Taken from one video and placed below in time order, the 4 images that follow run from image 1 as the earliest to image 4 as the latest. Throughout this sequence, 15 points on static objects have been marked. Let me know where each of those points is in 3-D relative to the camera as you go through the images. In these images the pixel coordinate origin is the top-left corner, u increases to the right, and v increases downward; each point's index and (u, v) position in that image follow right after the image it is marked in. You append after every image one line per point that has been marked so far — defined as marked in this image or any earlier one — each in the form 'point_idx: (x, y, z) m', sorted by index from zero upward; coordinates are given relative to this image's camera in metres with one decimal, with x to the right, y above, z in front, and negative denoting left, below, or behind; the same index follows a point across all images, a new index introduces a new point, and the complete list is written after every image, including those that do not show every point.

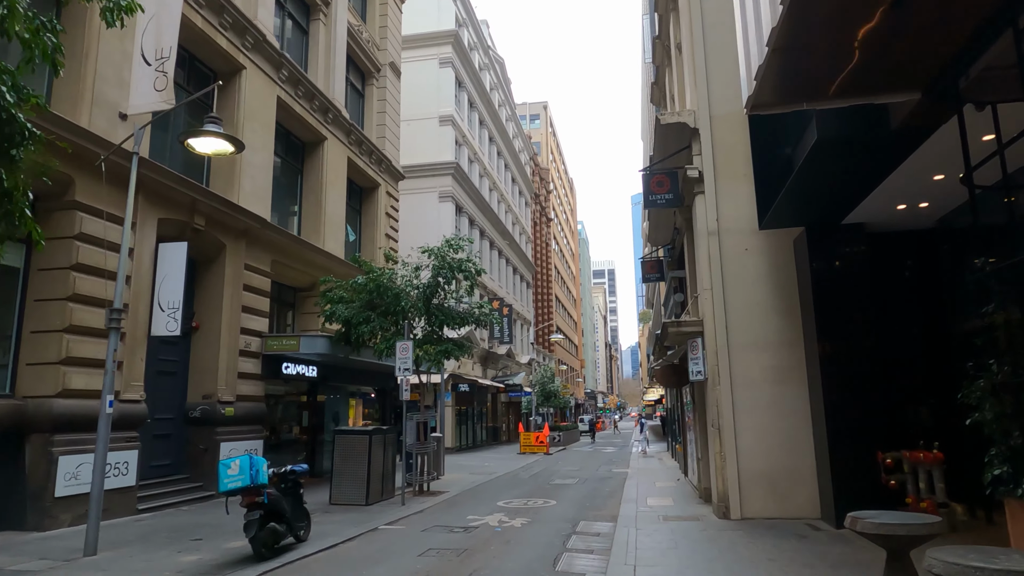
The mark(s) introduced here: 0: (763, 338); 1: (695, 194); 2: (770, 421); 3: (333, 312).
0: (+4.1, -0.8, +10.8) m
1: (+3.2, +1.6, +11.6) m
2: (+4.1, -2.1, +10.5) m
3: (-4.4, -0.6, +16.2) m
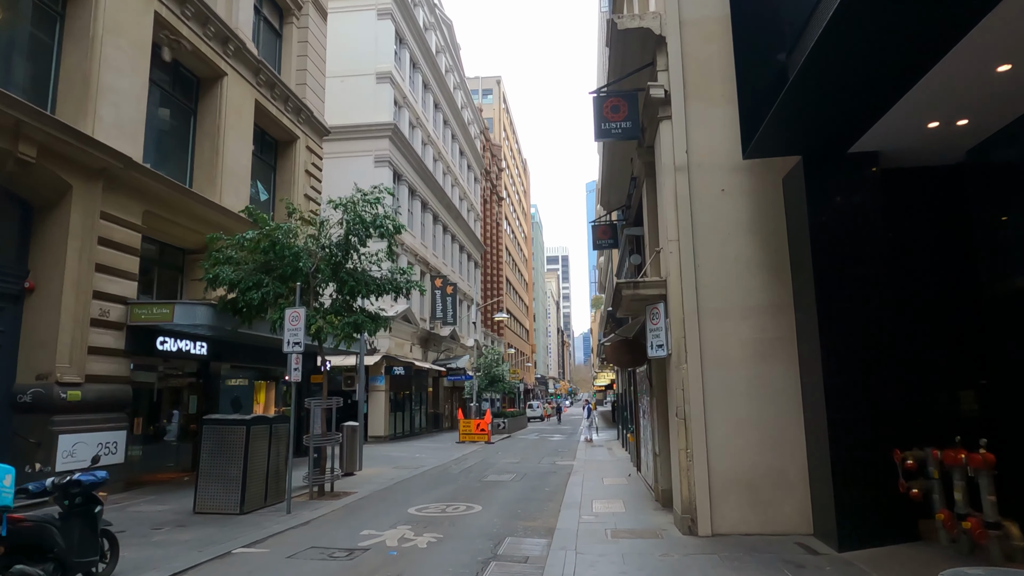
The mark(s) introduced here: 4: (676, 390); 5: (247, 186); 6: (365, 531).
0: (+2.9, -0.2, +8.4) m
1: (+2.0, +2.3, +9.1) m
2: (+2.9, -1.5, +8.2) m
3: (-5.9, +0.2, +13.2) m
4: (+2.1, -1.3, +8.6) m
5: (-7.2, +2.8, +18.0) m
6: (-2.0, -3.4, +9.2) m
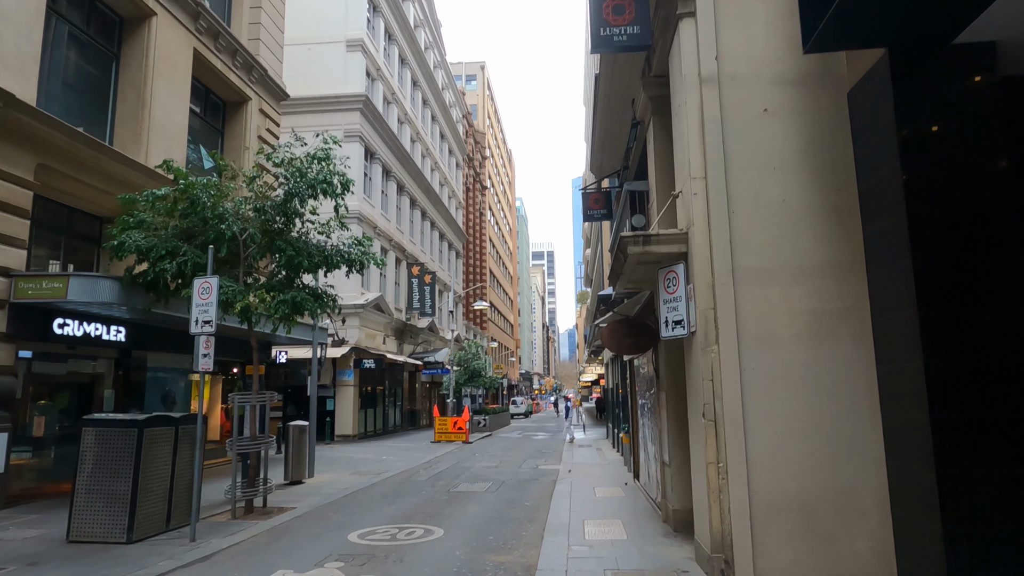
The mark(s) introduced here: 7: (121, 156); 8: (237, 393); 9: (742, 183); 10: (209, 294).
0: (+2.6, +0.2, +6.1) m
1: (+1.7, +2.7, +6.8) m
2: (+2.6, -1.1, +5.9) m
3: (-6.3, +0.7, +10.8) m
4: (+1.8, -0.9, +6.3) m
5: (-7.7, +3.3, +15.5) m
6: (-2.4, -2.9, +6.9) m
7: (-7.3, +2.5, +12.5) m
8: (-4.6, -1.7, +11.3) m
9: (+2.2, +1.0, +6.3) m
10: (-3.9, -0.1, +8.7) m
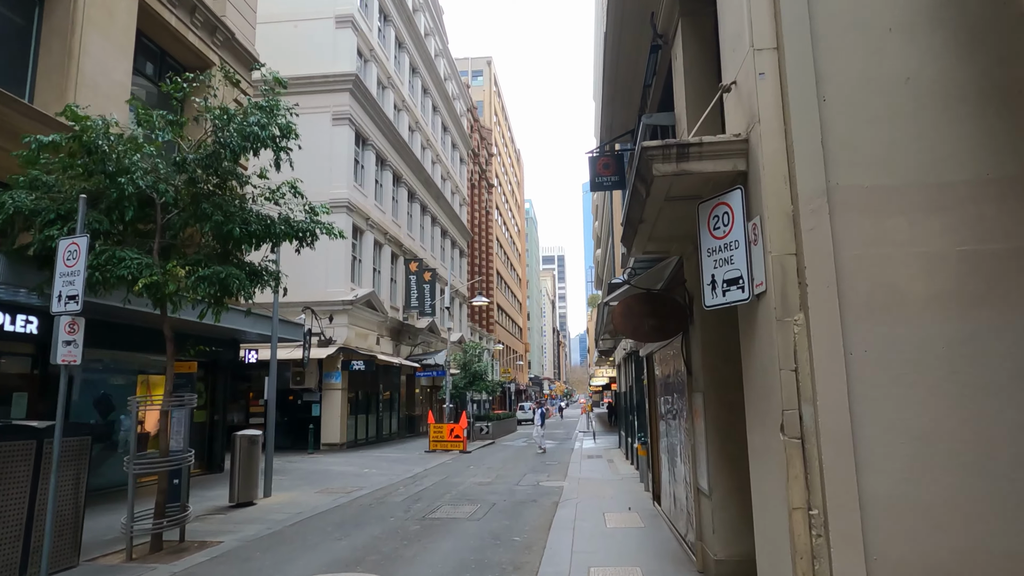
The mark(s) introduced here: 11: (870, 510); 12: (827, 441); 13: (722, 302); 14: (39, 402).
0: (+2.3, +0.6, +3.7) m
1: (+1.4, +3.1, +4.5) m
2: (+2.4, -0.7, +3.5) m
3: (-6.5, +1.1, +8.5) m
4: (+1.5, -0.5, +3.9) m
5: (-7.8, +3.6, +13.3) m
6: (-2.6, -2.5, +4.5) m
7: (-7.5, +2.8, +10.3) m
8: (-4.7, -1.4, +9.0) m
9: (+1.9, +1.4, +3.9) m
10: (-4.2, +0.3, +6.4) m
11: (+1.9, -1.2, +3.5) m
12: (+1.7, -0.8, +3.5) m
13: (+1.4, -0.1, +4.4) m
14: (-8.2, -2.0, +11.7) m
